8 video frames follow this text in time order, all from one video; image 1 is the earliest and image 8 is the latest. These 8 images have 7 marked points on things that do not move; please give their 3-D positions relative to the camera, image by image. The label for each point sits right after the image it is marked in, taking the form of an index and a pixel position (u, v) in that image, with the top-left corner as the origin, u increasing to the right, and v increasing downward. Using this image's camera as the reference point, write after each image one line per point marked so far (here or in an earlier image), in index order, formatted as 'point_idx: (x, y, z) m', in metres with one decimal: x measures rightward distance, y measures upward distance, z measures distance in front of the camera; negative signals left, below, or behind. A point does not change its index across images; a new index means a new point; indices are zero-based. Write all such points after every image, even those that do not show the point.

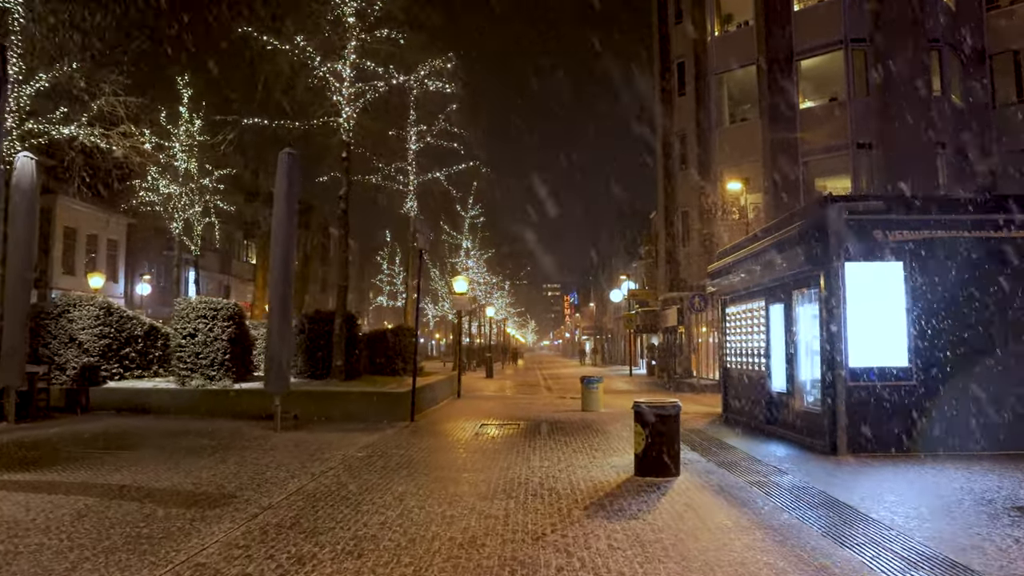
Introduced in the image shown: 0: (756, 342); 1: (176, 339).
0: (+4.6, -1.0, +13.9) m
1: (-7.4, -1.1, +16.3) m
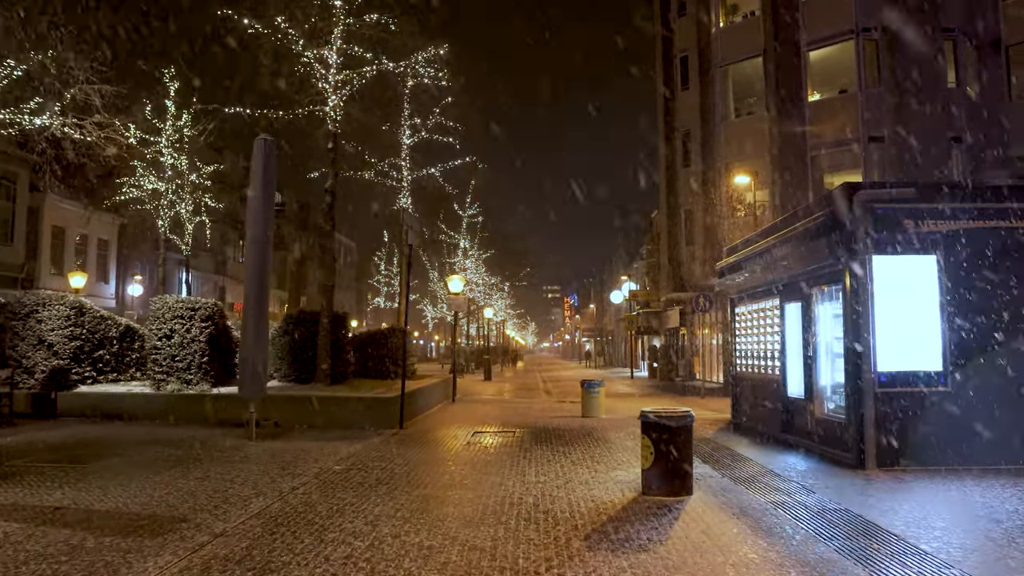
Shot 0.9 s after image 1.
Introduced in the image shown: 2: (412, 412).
0: (+4.5, -1.0, +13.0) m
1: (-7.5, -1.1, +15.4) m
2: (-2.2, -2.7, +16.1) m
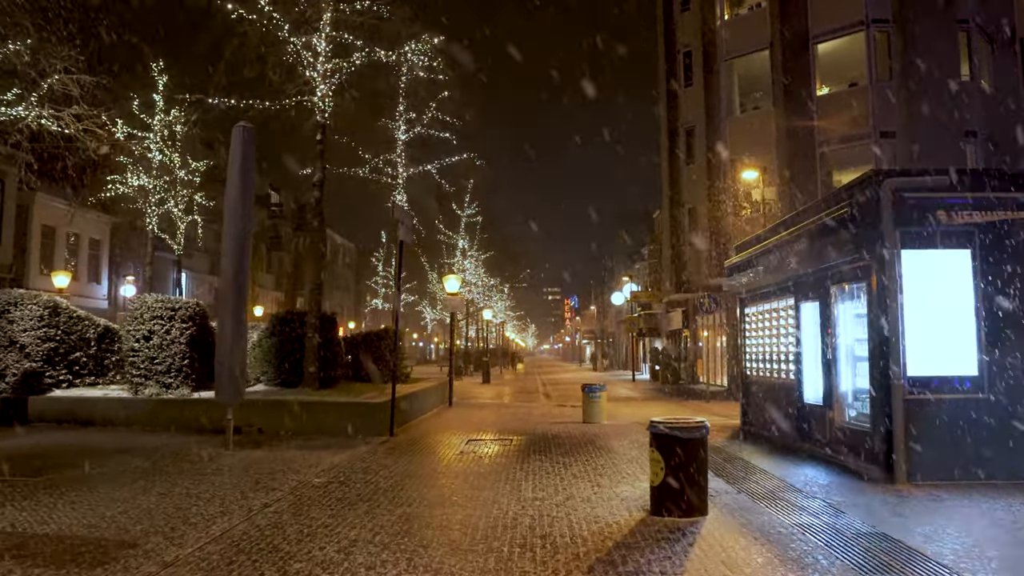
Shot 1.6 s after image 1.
0: (+4.4, -1.0, +12.2) m
1: (-7.6, -1.1, +14.6) m
2: (-2.2, -2.7, +15.3) m
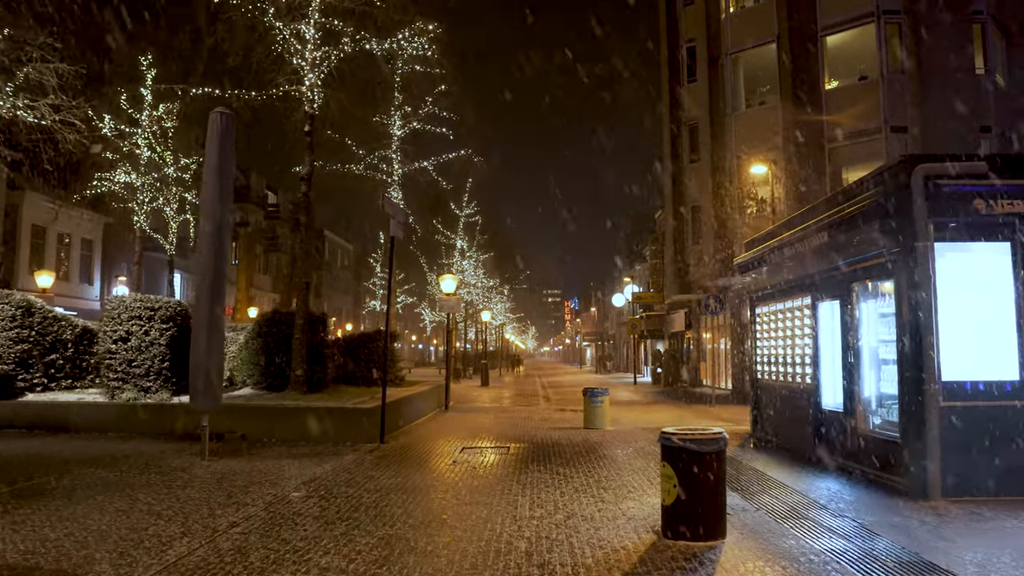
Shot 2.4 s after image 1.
0: (+4.4, -1.0, +11.4) m
1: (-7.6, -1.0, +13.8) m
2: (-2.3, -2.7, +14.5) m
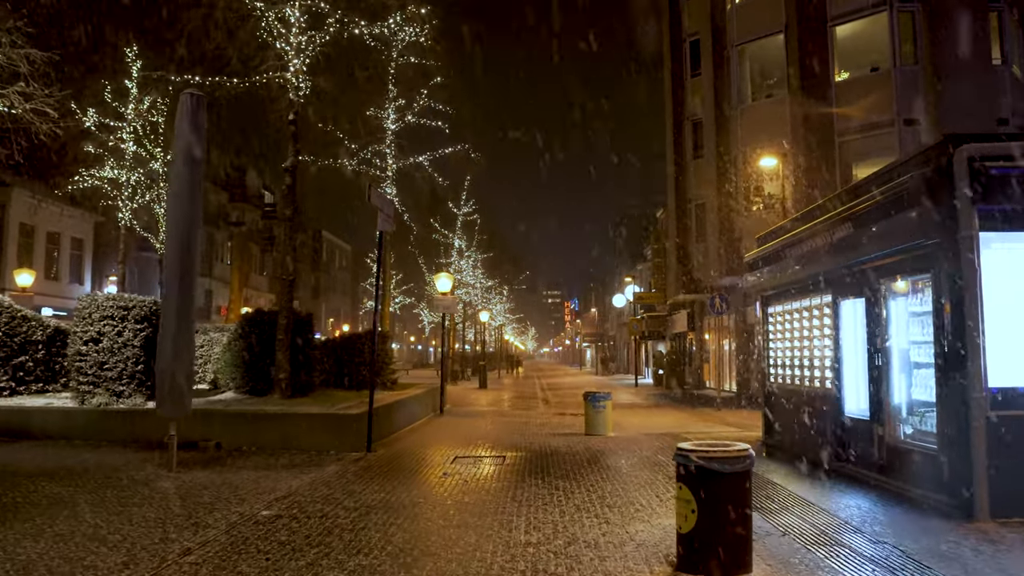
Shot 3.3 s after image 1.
0: (+4.3, -0.9, +10.6) m
1: (-7.7, -1.0, +13.0) m
2: (-2.3, -2.6, +13.7) m
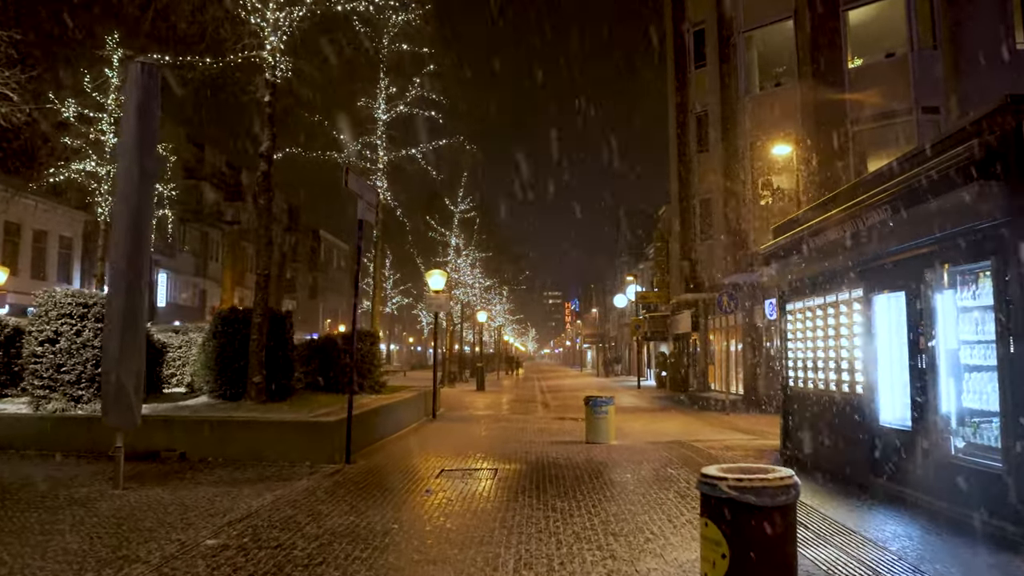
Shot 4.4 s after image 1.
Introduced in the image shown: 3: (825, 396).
0: (+4.2, -0.8, +9.5) m
1: (-7.8, -0.9, +11.9) m
2: (-2.4, -2.6, +12.6) m
3: (+4.1, -1.4, +9.8) m
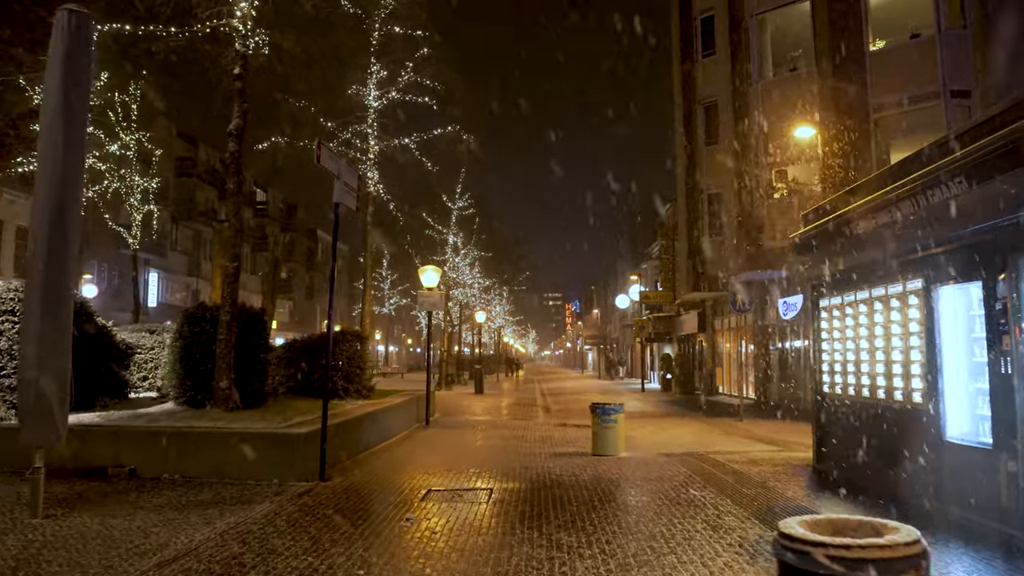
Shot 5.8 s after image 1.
0: (+4.2, -0.7, +8.2) m
1: (-7.8, -0.8, +10.6) m
2: (-2.4, -2.5, +11.3) m
3: (+4.1, -1.3, +8.5) m
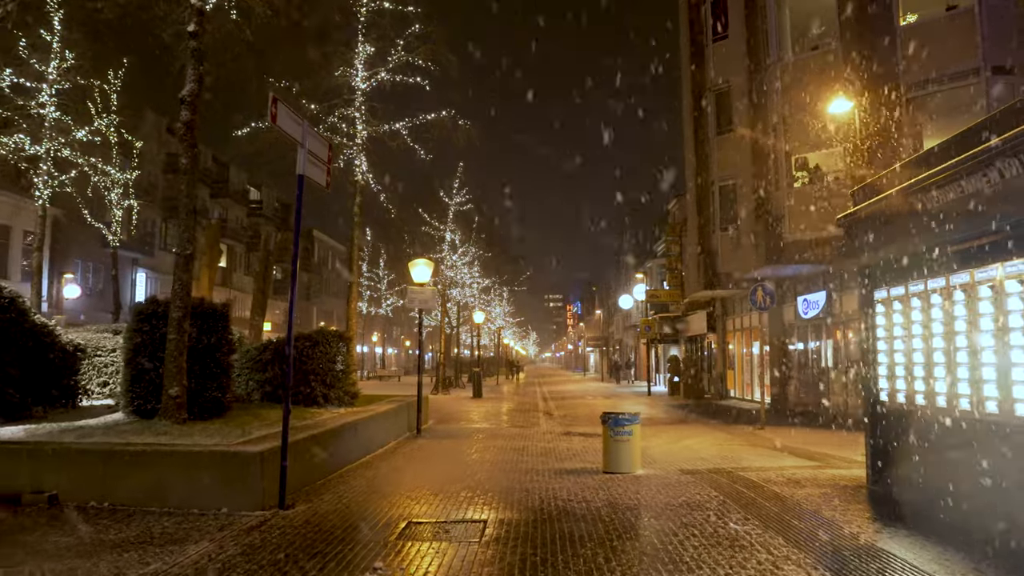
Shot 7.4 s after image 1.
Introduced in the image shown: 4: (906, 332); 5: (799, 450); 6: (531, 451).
0: (+4.2, -0.6, +6.6) m
1: (-7.8, -0.7, +9.0) m
2: (-2.5, -2.4, +9.7) m
3: (+4.1, -1.2, +6.9) m
4: (+4.2, -0.4, +7.9) m
5: (+4.8, -2.7, +12.4) m
6: (+0.3, -2.9, +13.1) m
